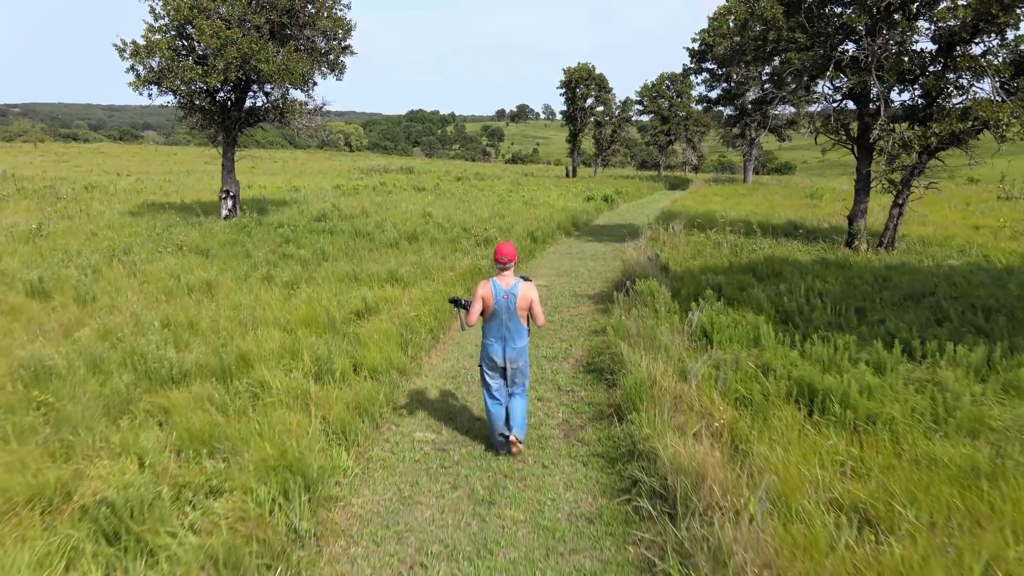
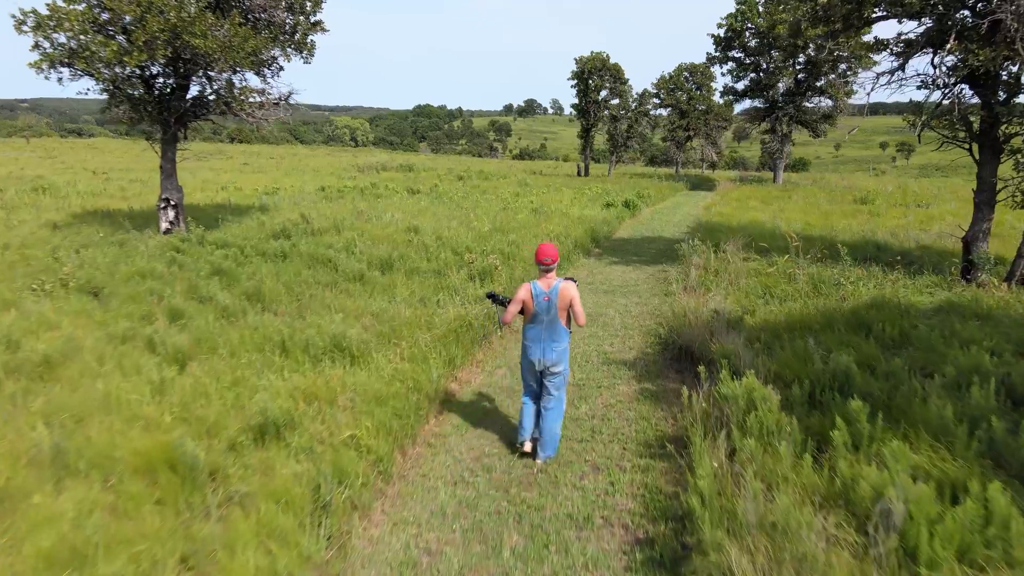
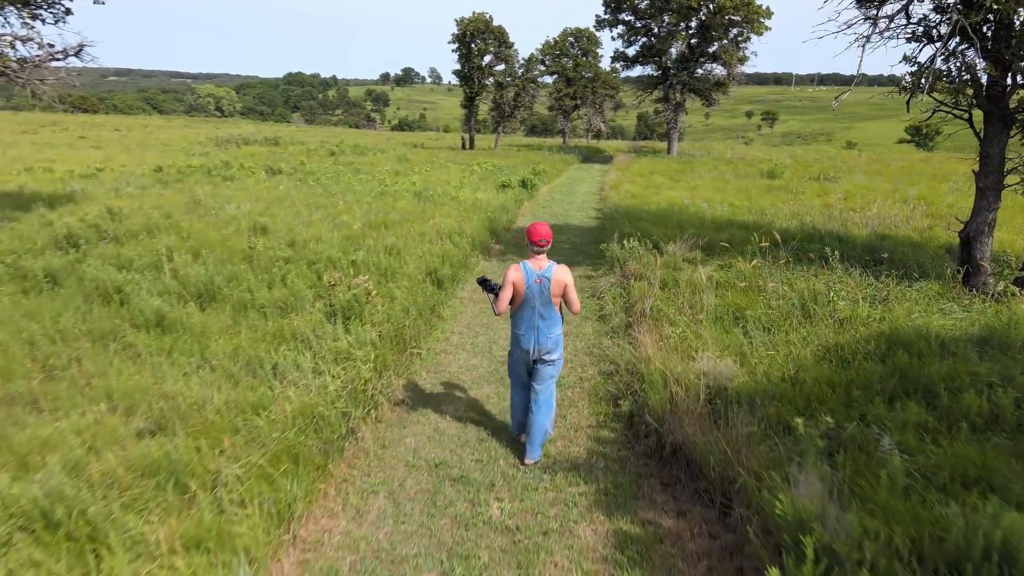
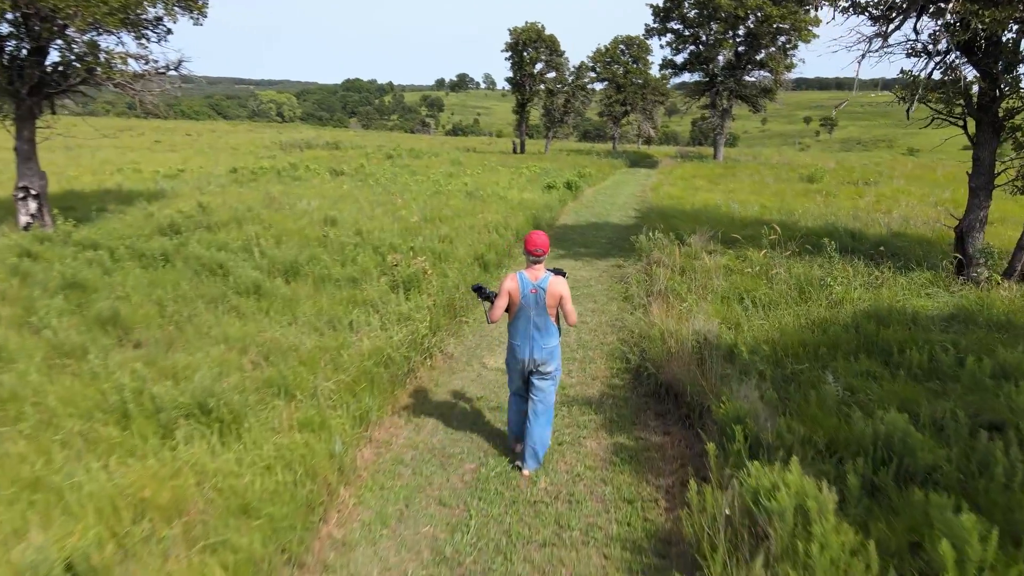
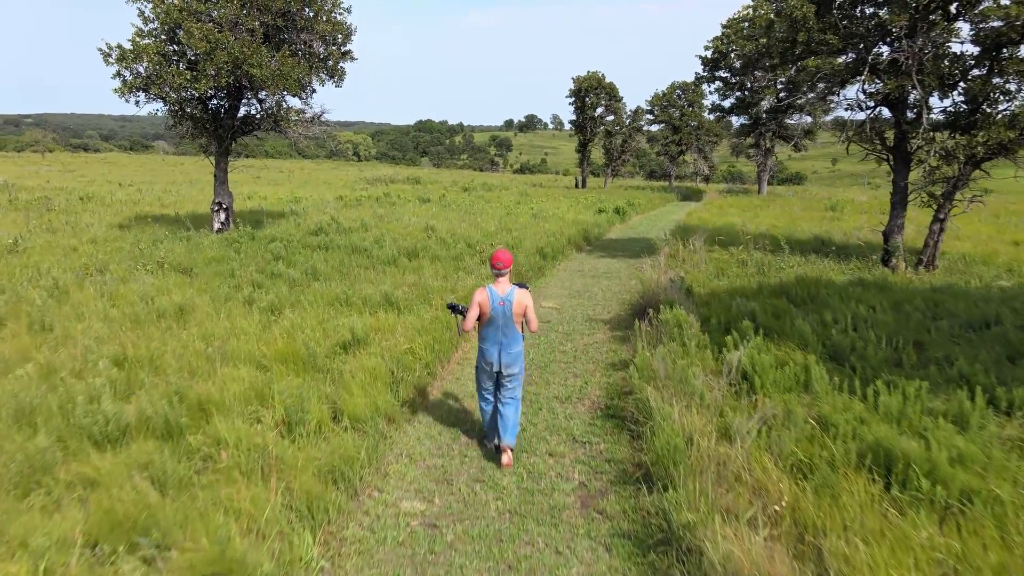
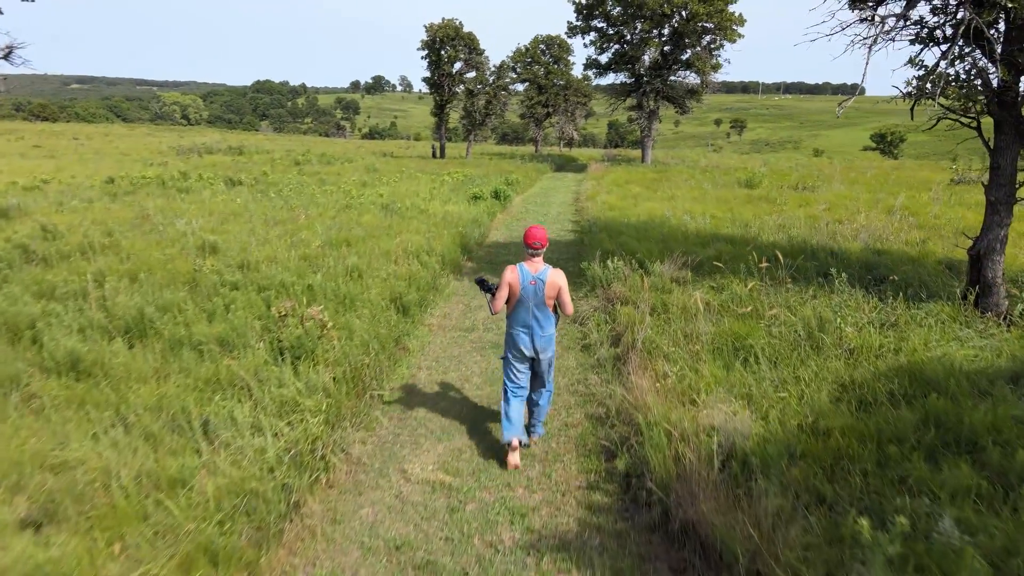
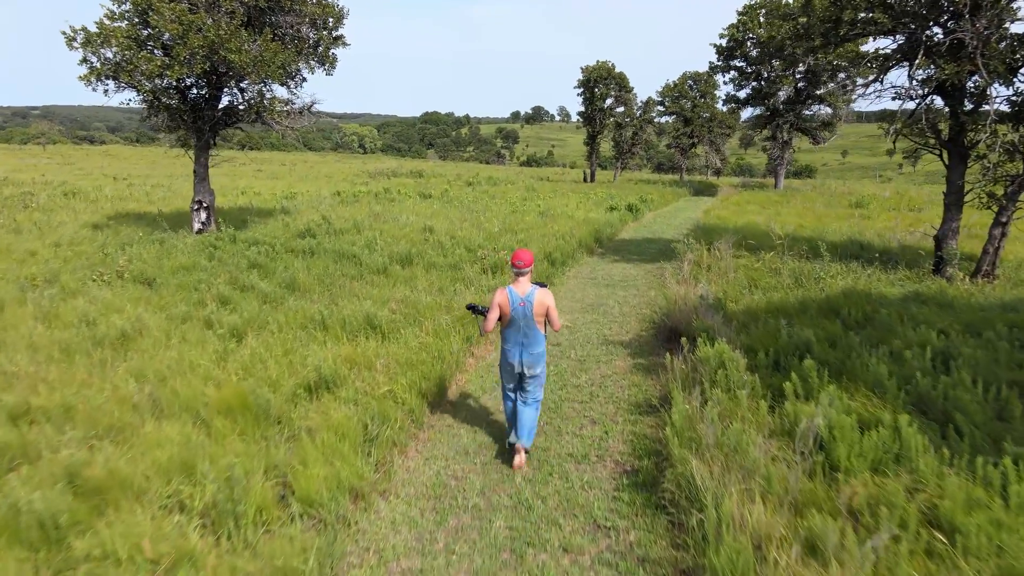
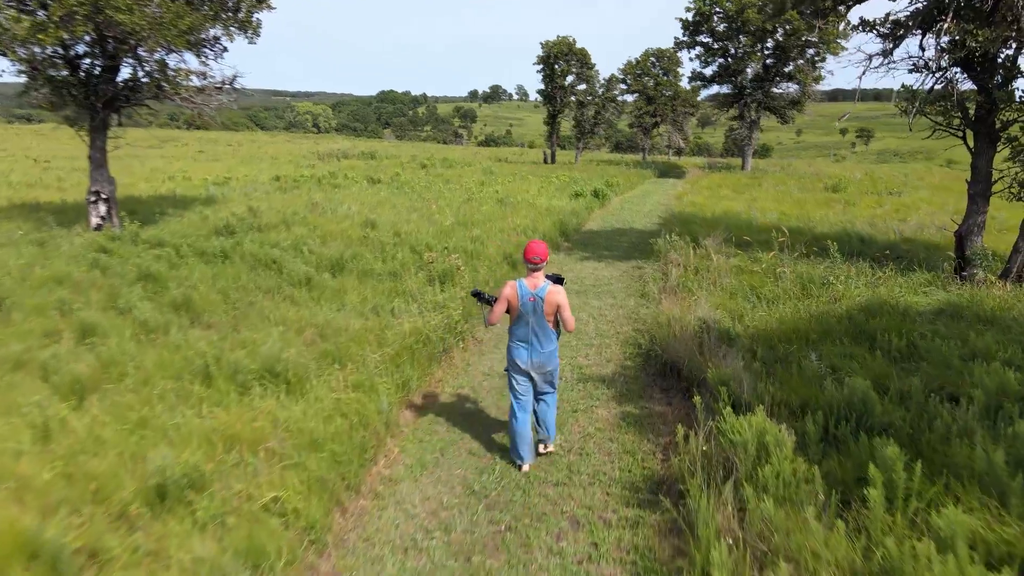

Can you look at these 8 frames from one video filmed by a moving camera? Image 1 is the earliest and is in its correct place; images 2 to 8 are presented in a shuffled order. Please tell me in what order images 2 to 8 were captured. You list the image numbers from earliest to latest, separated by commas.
5, 7, 2, 8, 4, 3, 6
